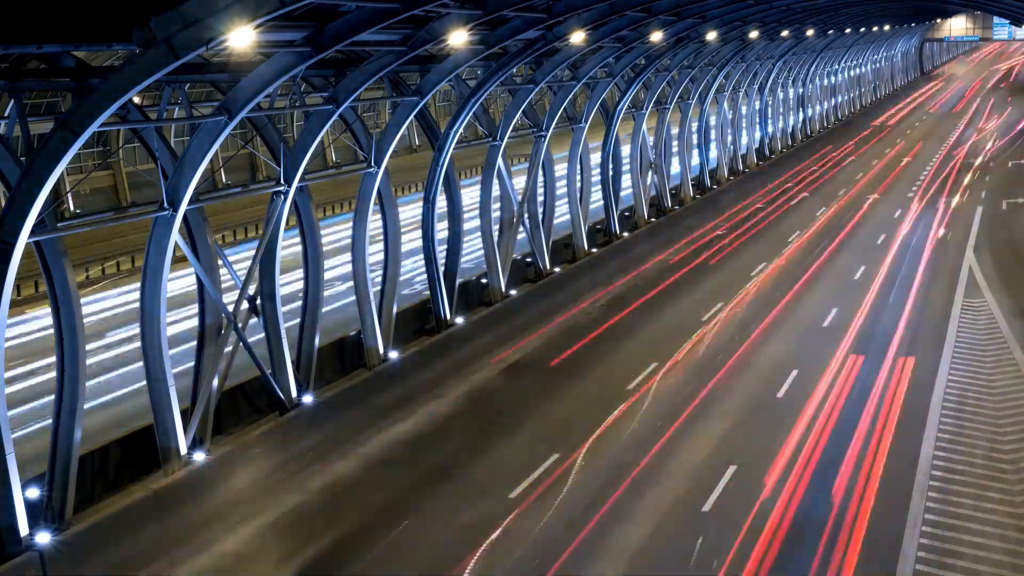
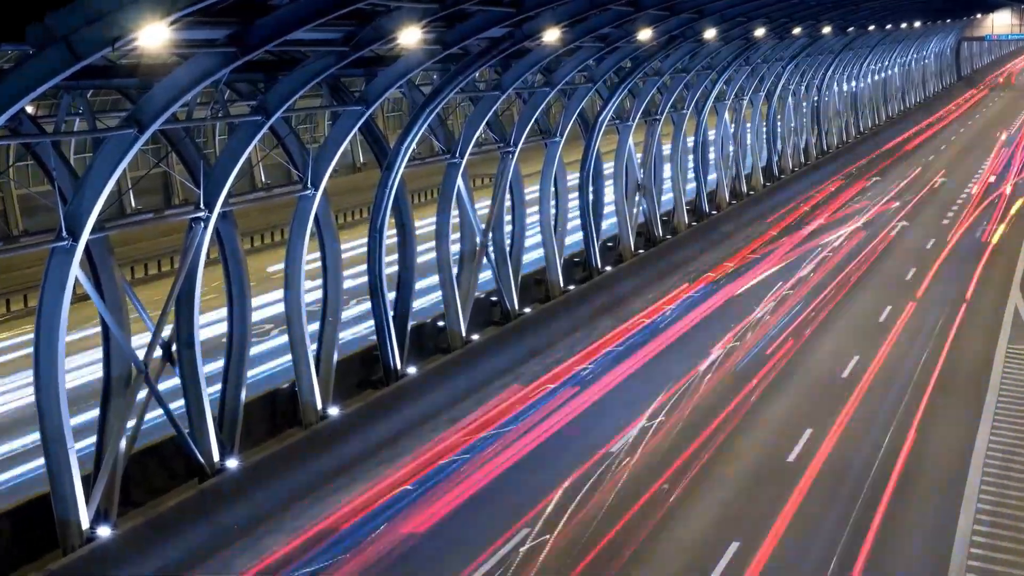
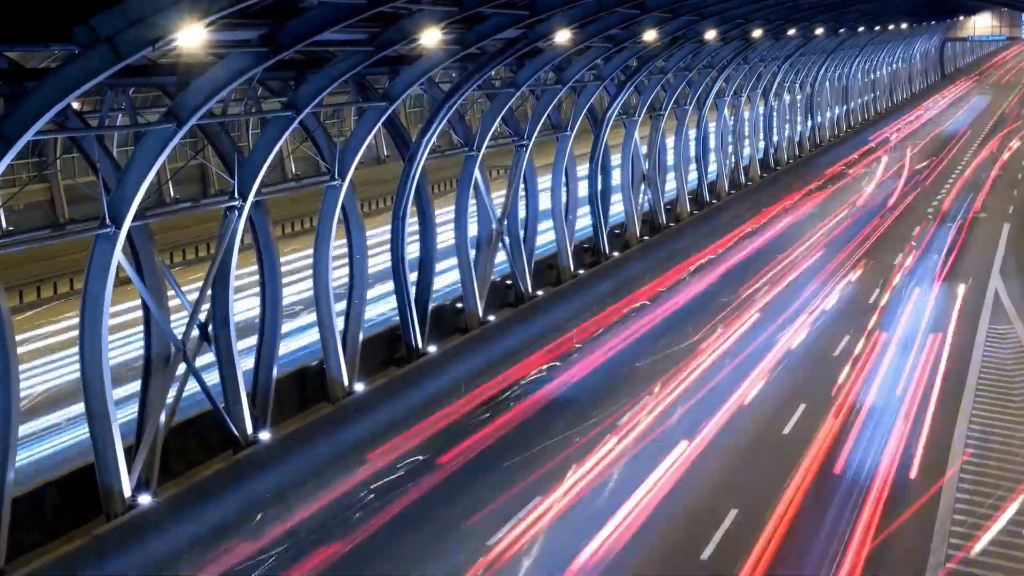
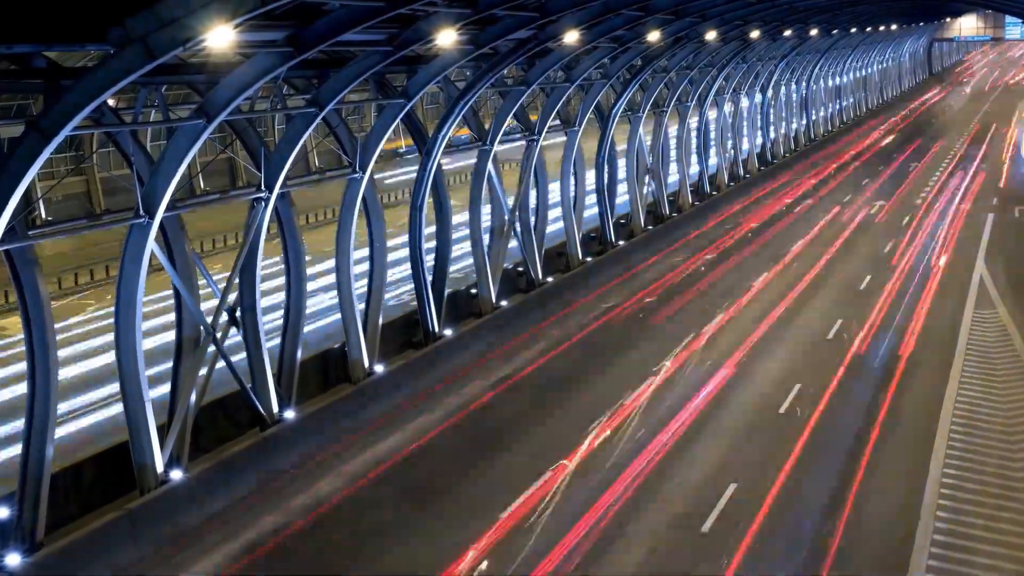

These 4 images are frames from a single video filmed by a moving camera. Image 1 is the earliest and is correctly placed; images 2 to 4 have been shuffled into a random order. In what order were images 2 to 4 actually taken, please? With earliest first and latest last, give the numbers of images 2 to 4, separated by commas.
4, 3, 2
